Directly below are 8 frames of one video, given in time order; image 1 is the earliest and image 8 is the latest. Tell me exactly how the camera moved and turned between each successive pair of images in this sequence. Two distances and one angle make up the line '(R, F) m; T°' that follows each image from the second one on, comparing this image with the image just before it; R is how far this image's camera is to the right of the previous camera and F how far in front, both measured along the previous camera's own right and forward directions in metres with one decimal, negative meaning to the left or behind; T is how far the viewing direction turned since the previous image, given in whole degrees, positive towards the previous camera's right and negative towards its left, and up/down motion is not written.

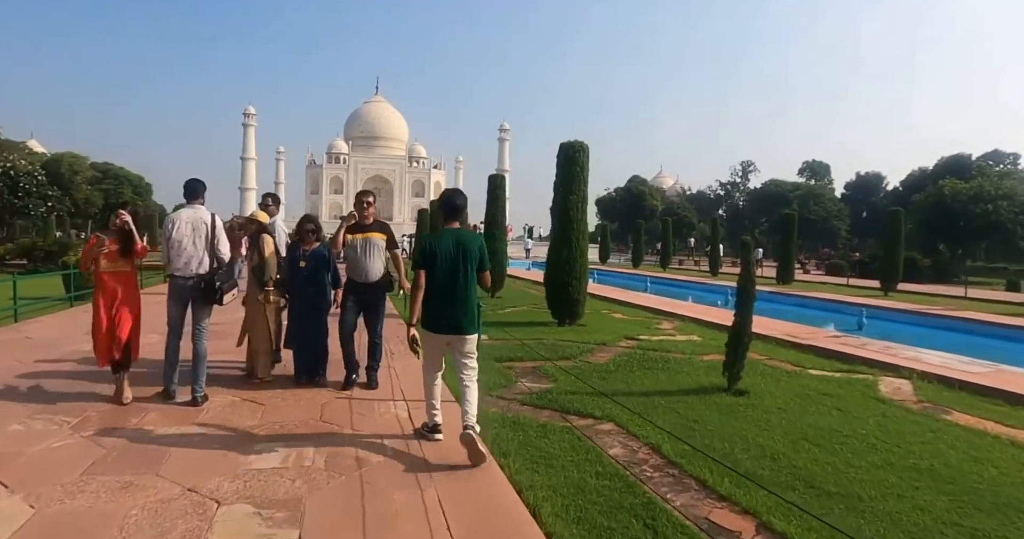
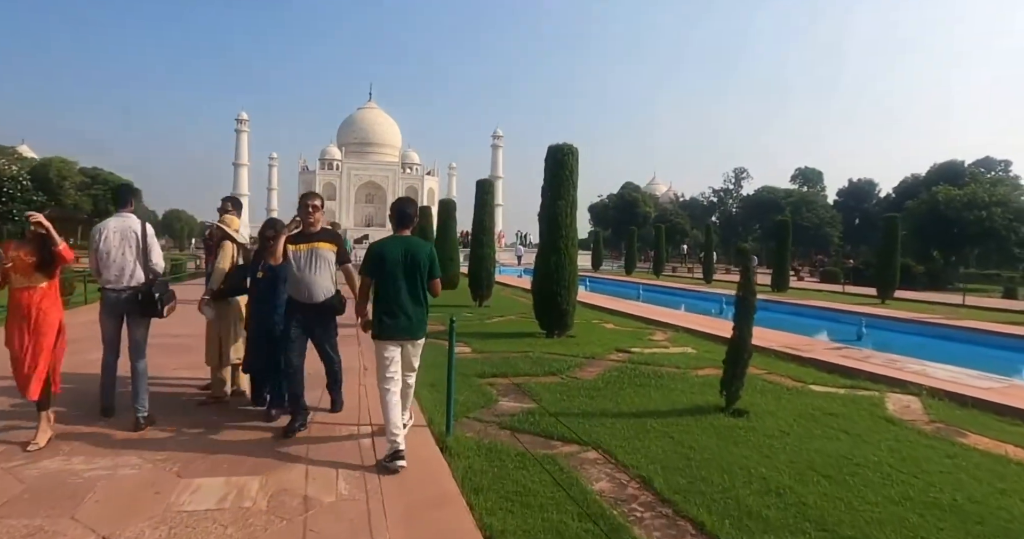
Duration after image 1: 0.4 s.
(+0.1, +0.4) m; +1°
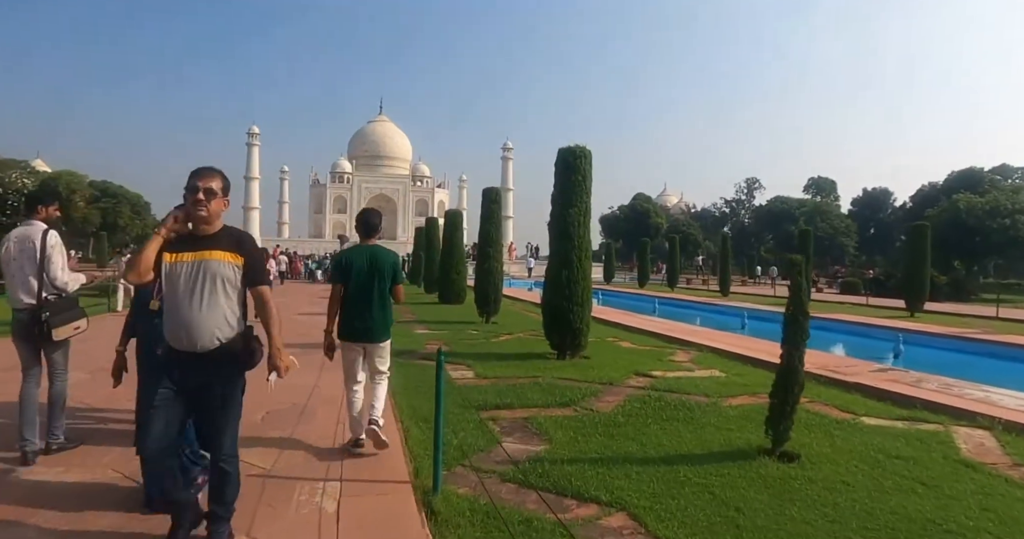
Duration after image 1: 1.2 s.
(0.0, +0.7) m; -1°
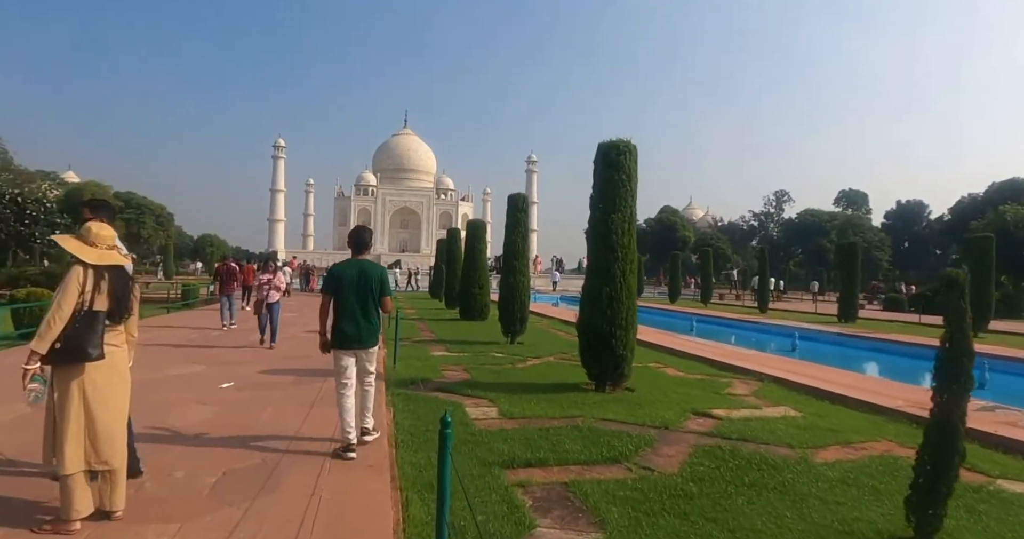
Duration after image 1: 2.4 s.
(-0.1, +1.0) m; -2°
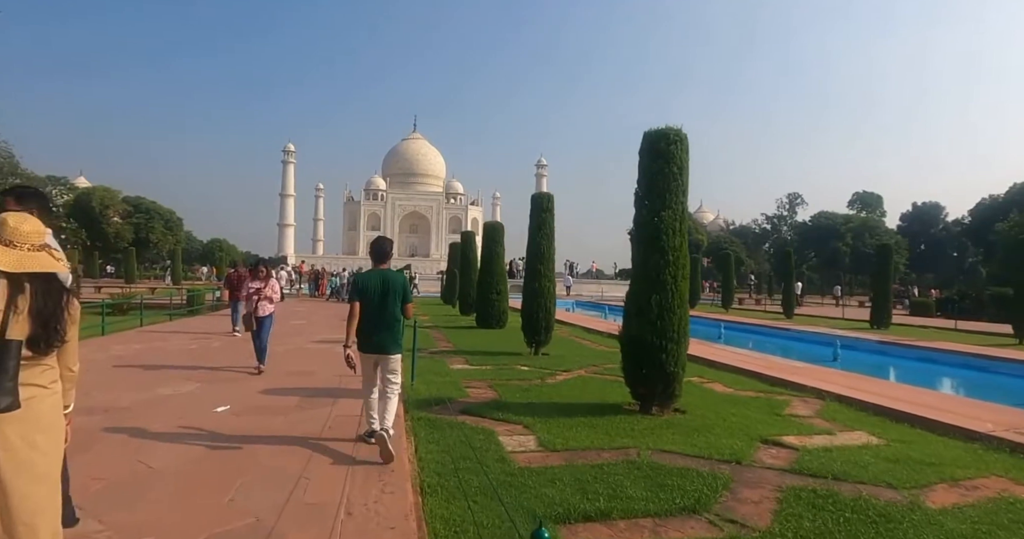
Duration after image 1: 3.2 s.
(-0.2, +0.7) m; -1°
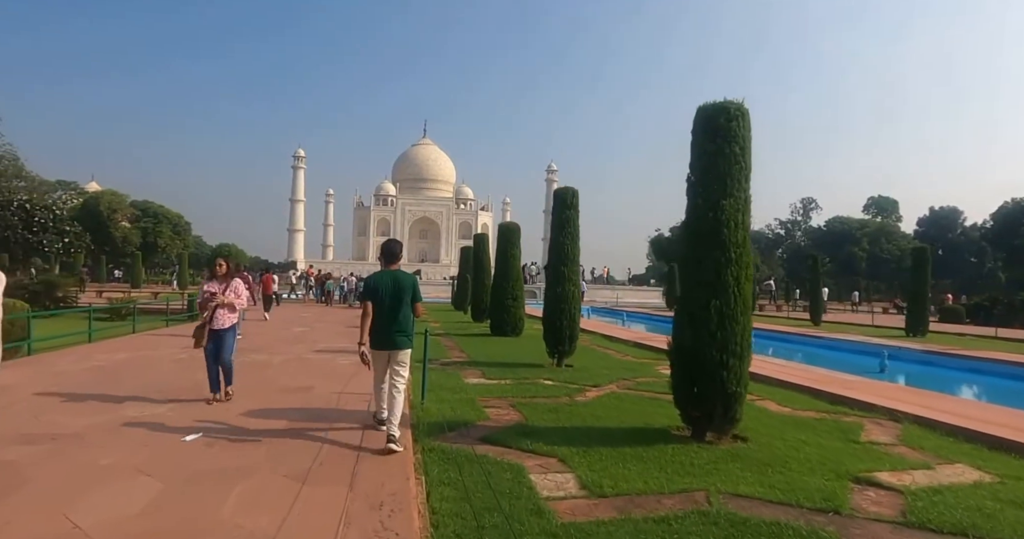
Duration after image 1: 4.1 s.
(-0.1, +0.8) m; -1°
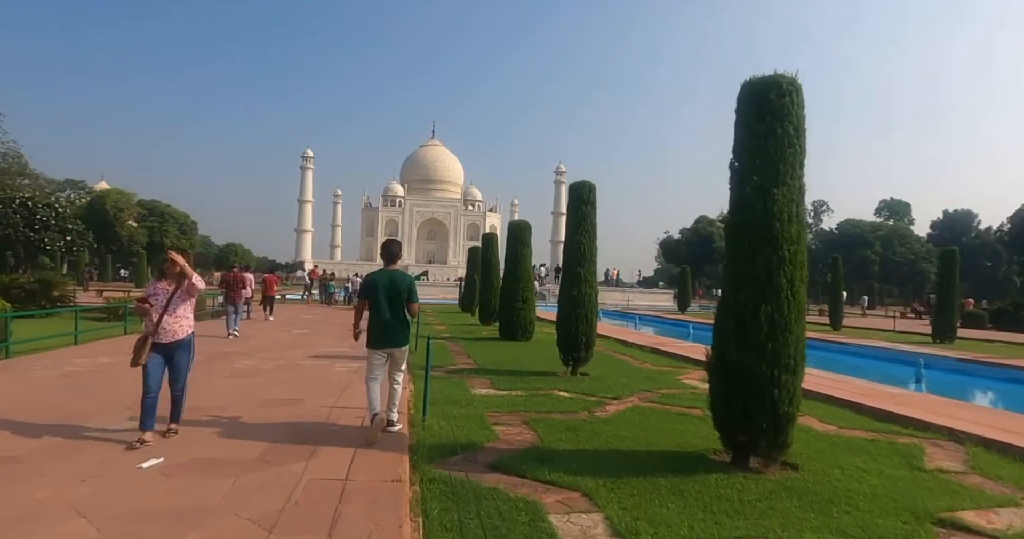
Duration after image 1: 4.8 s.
(0.0, +0.6) m; -1°
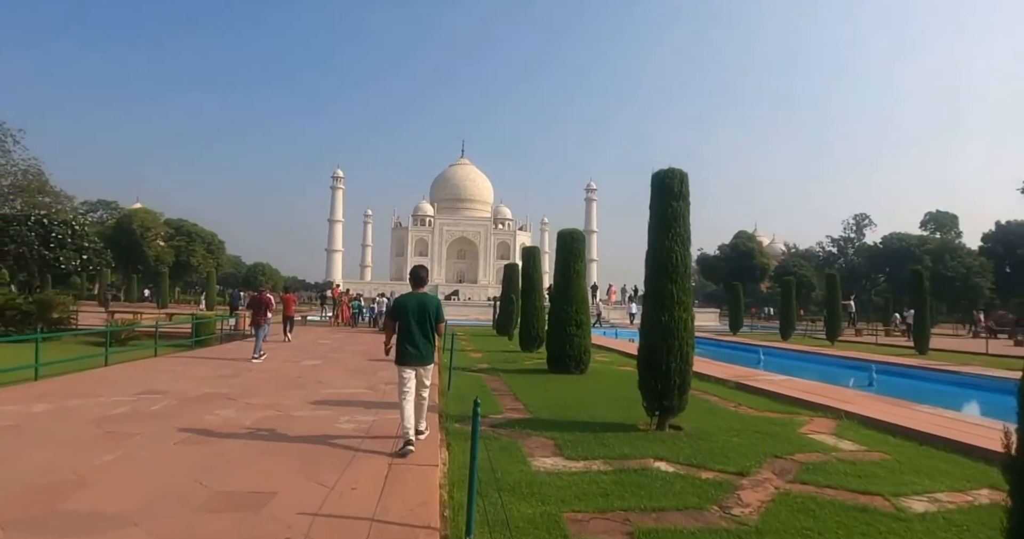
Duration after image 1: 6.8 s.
(-0.3, +1.7) m; -3°
